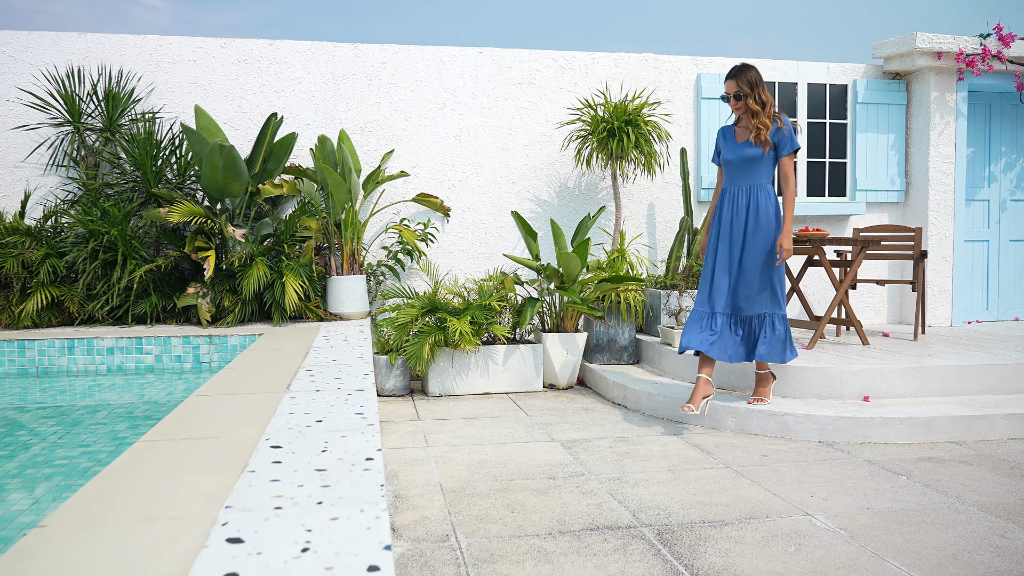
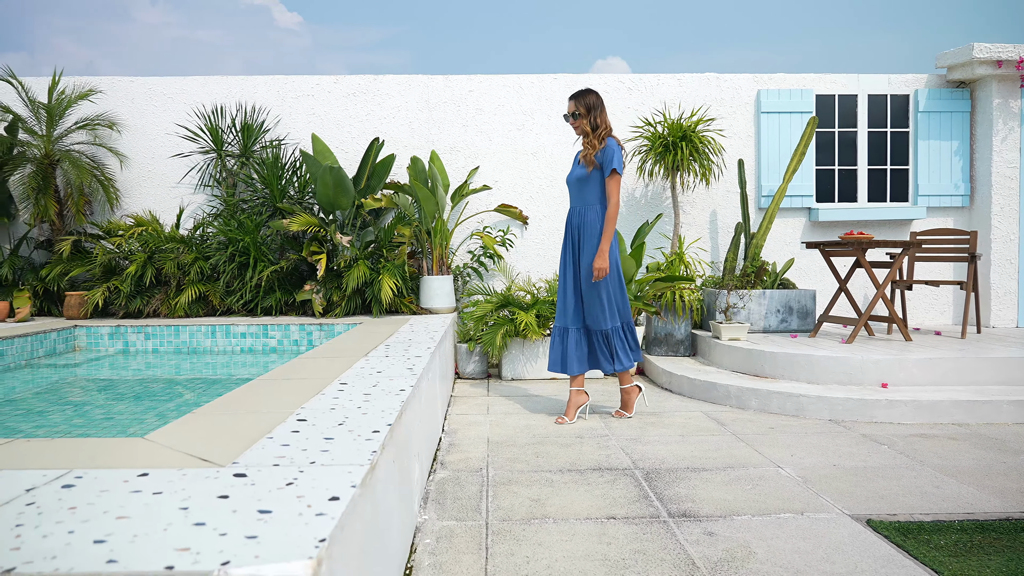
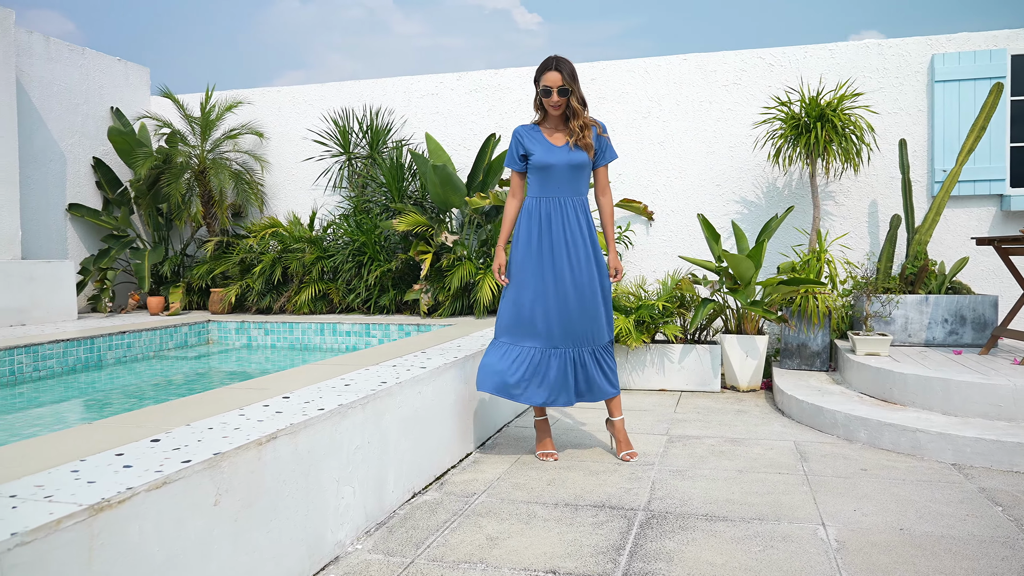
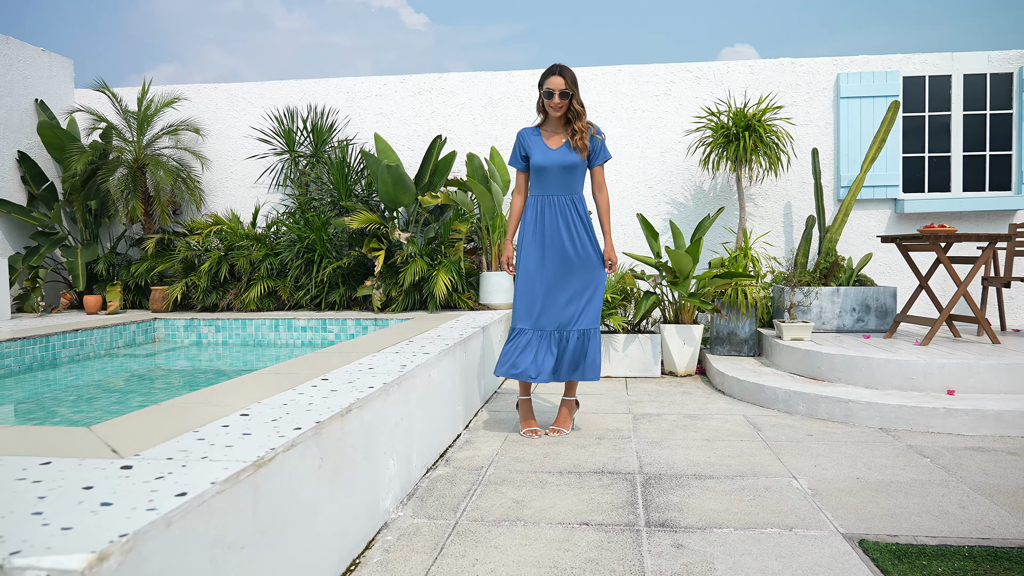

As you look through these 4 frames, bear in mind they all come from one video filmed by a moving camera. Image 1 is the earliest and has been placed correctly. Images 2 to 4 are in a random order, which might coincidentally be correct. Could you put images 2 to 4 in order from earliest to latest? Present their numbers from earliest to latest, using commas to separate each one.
2, 4, 3
